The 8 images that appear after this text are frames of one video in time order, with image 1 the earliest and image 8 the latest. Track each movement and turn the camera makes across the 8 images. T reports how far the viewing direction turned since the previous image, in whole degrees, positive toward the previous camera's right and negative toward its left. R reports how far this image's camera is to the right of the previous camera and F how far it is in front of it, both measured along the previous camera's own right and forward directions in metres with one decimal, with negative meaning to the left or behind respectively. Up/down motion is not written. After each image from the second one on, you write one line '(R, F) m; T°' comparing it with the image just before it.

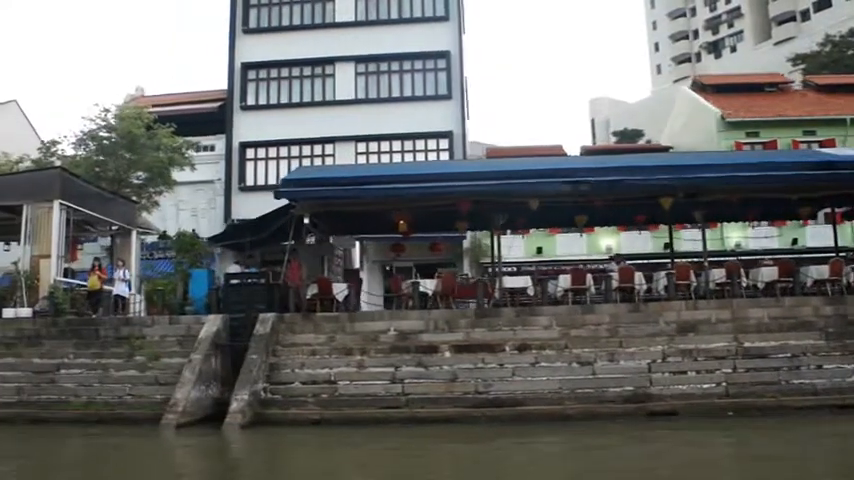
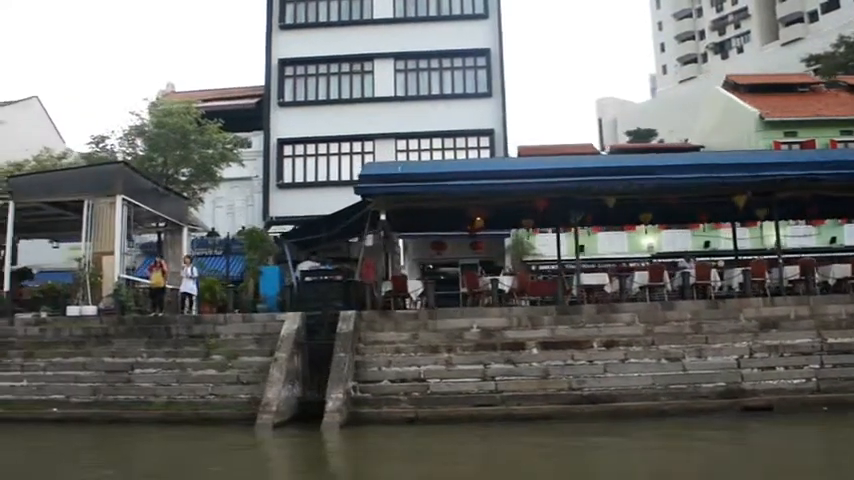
(-1.9, +0.1) m; +2°
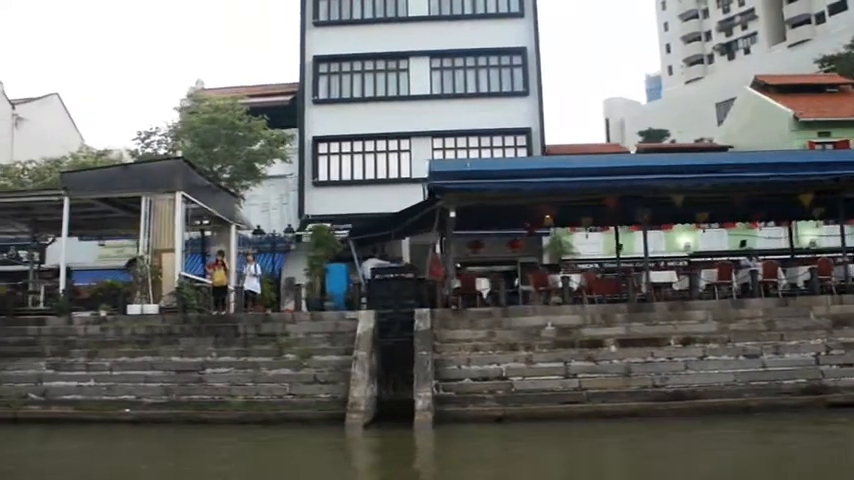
(-1.7, +0.1) m; +2°
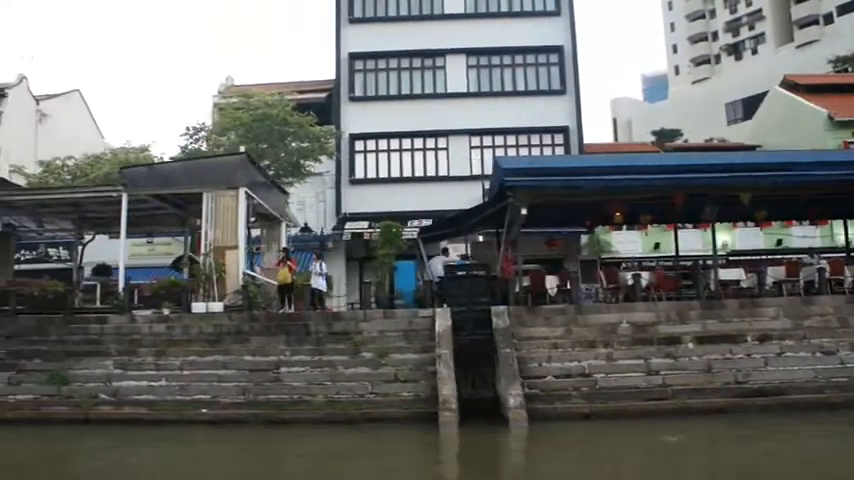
(-1.6, +0.1) m; +2°
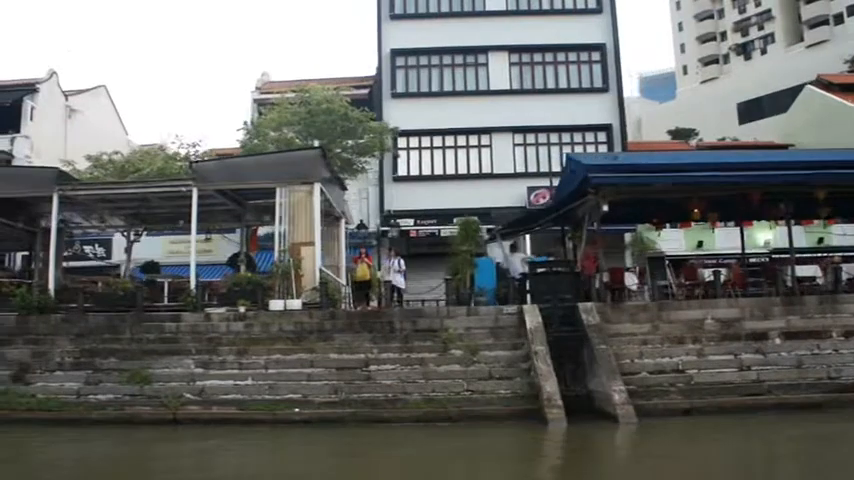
(-1.8, +0.2) m; +2°
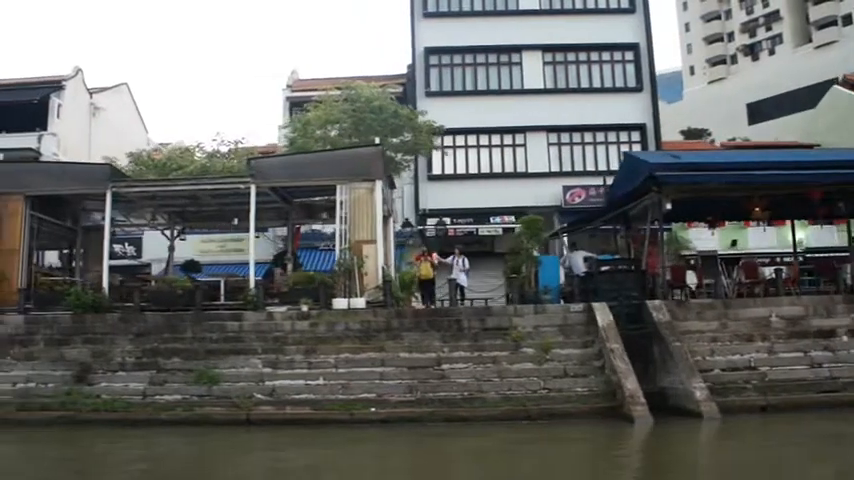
(-1.4, +0.1) m; +1°
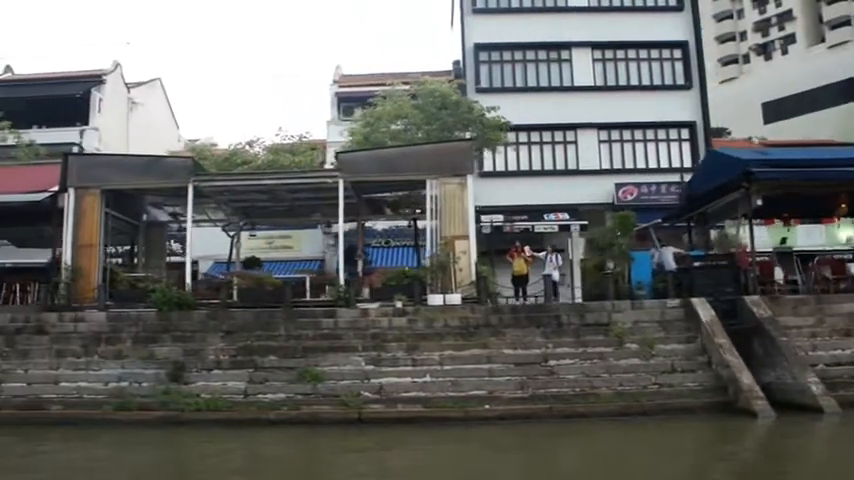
(-2.1, +0.2) m; +2°
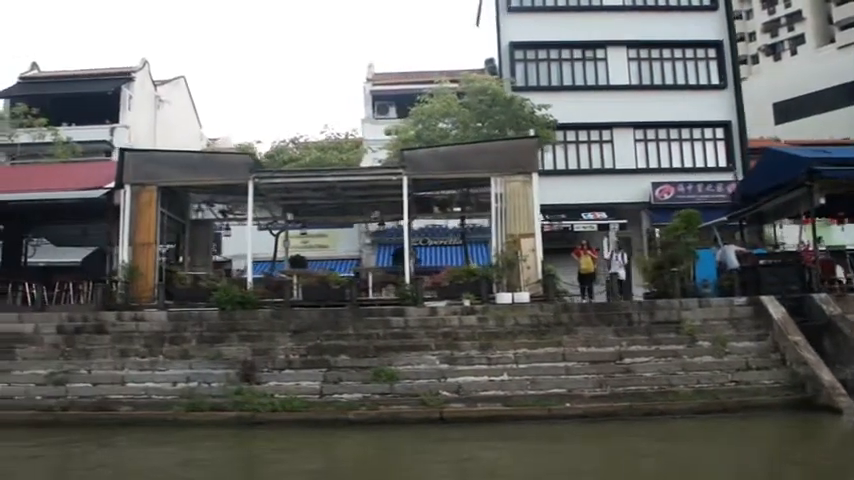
(-1.4, +0.1) m; +1°
